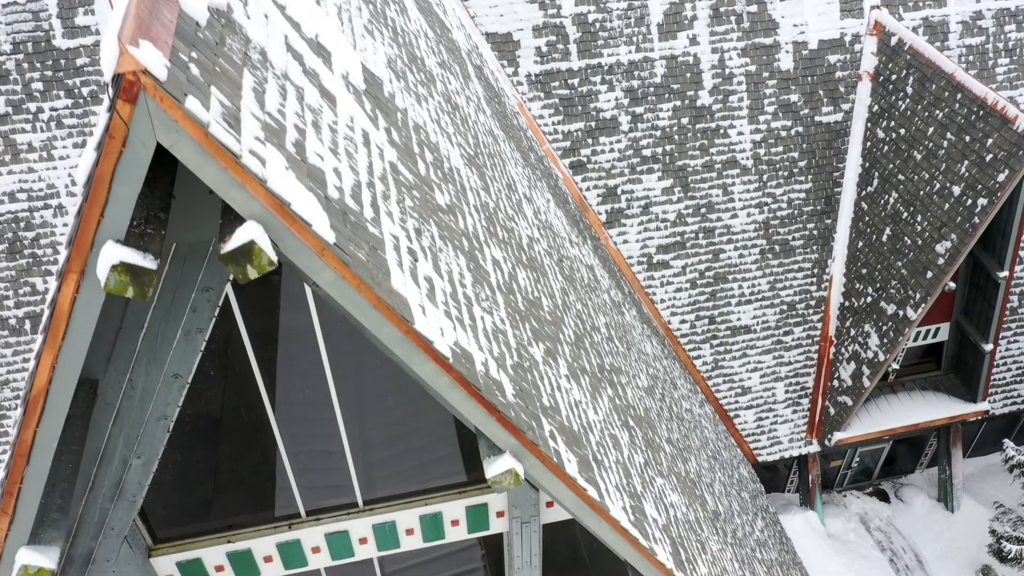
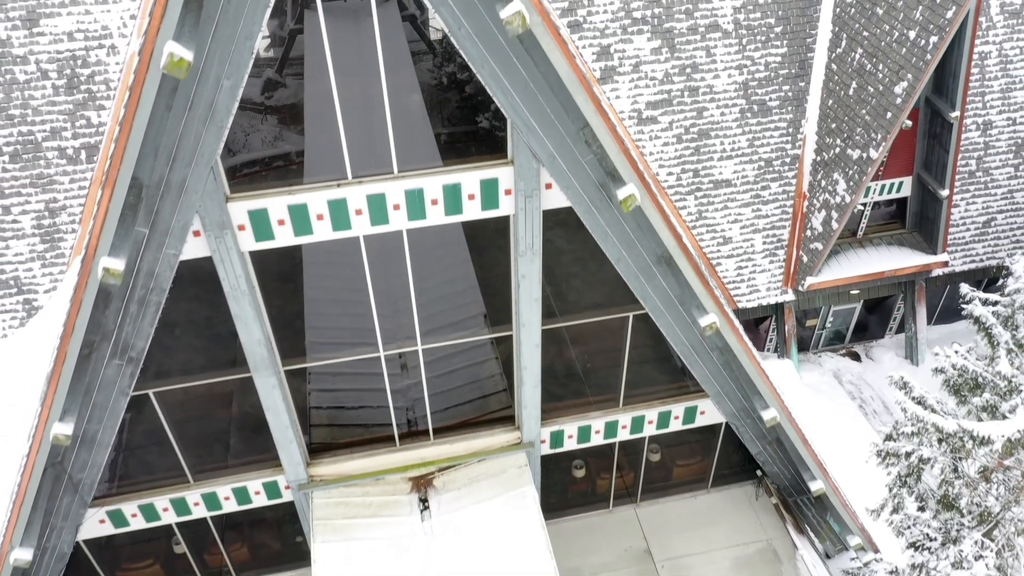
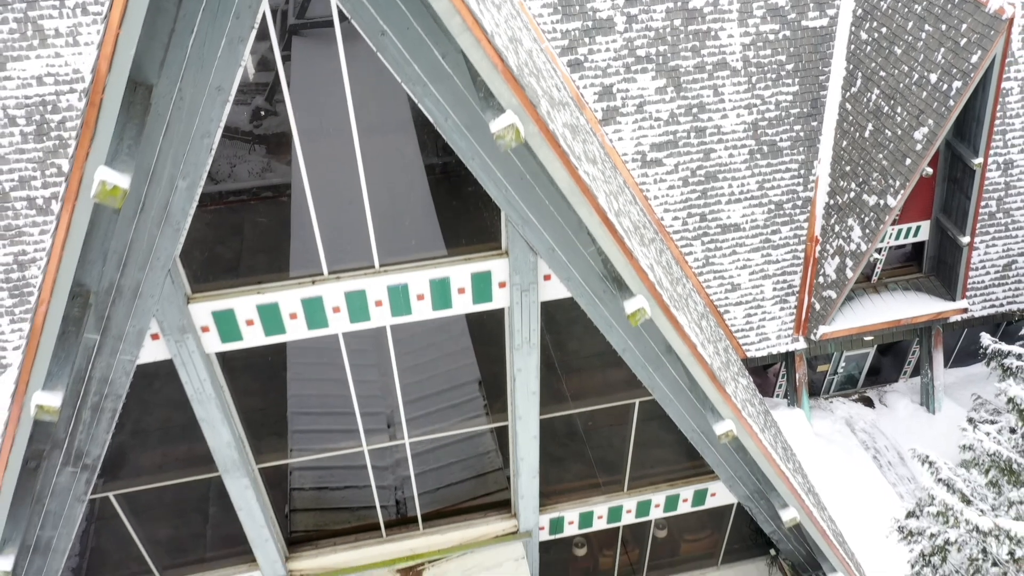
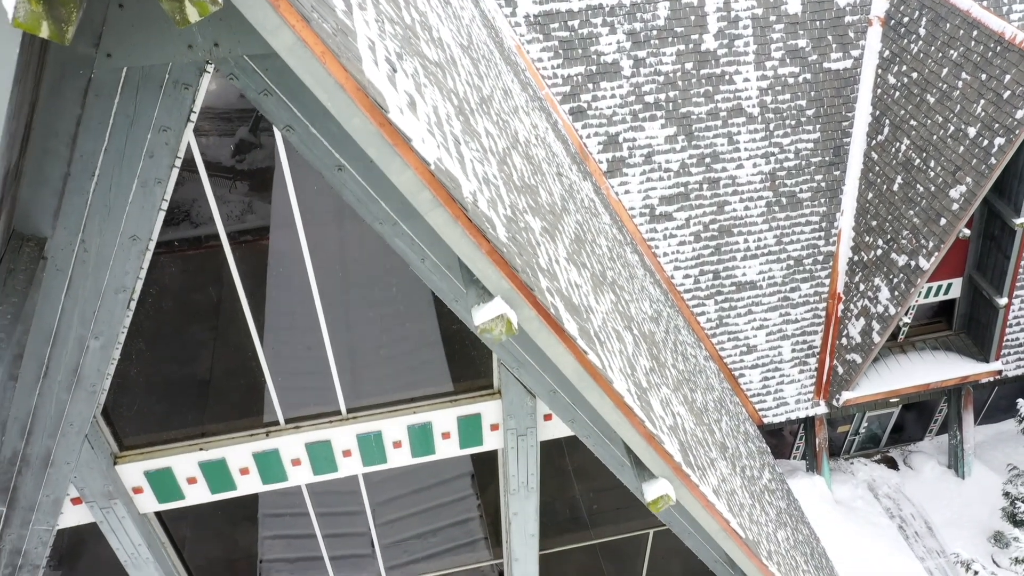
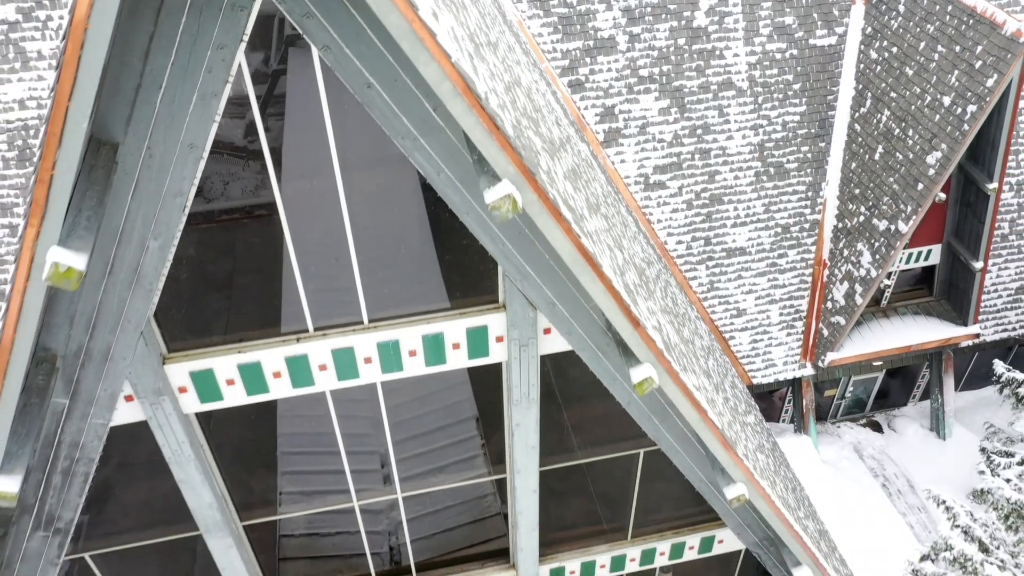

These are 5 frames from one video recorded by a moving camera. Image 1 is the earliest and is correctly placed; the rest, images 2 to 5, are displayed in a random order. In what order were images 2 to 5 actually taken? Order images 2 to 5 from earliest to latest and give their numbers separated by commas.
4, 5, 3, 2
